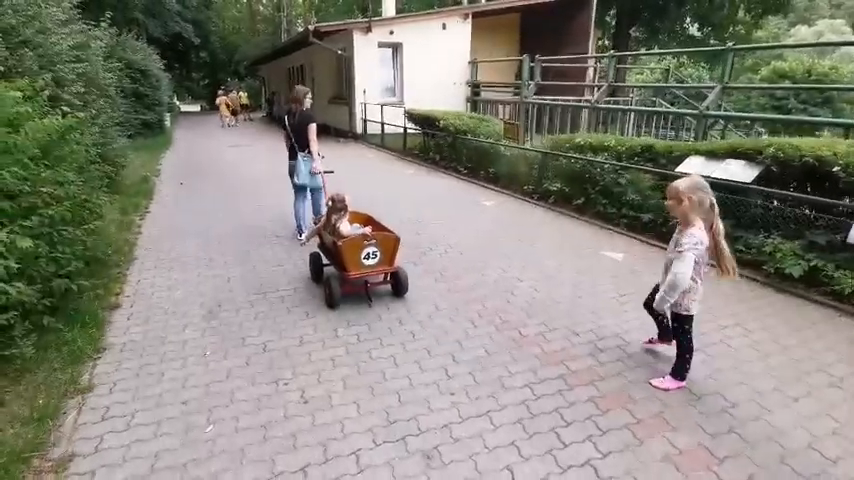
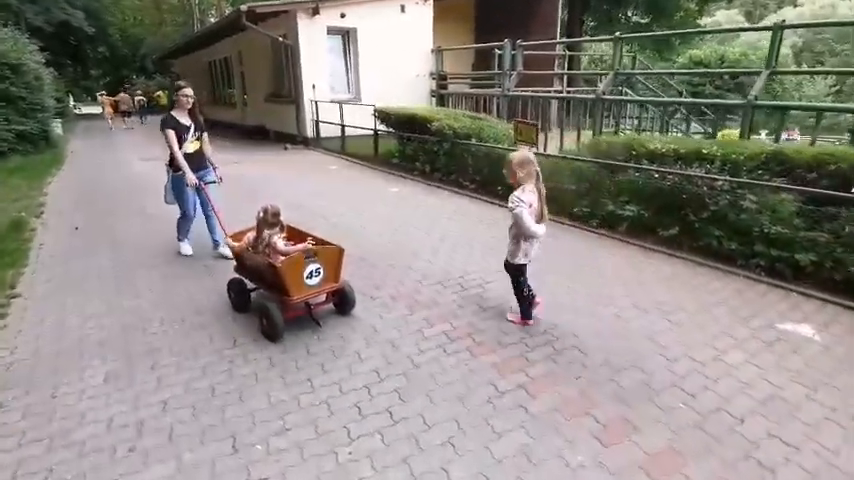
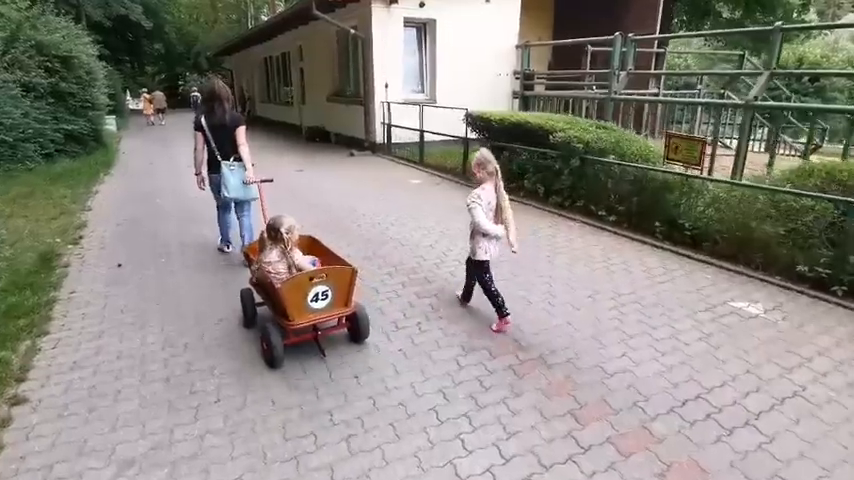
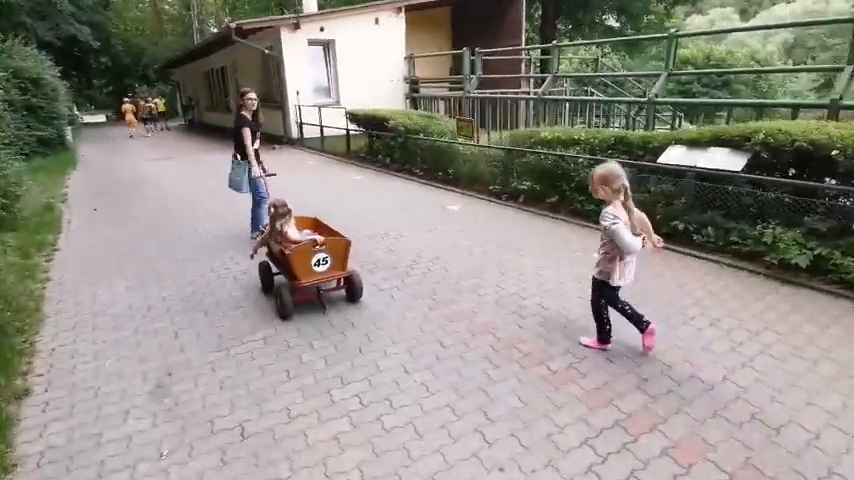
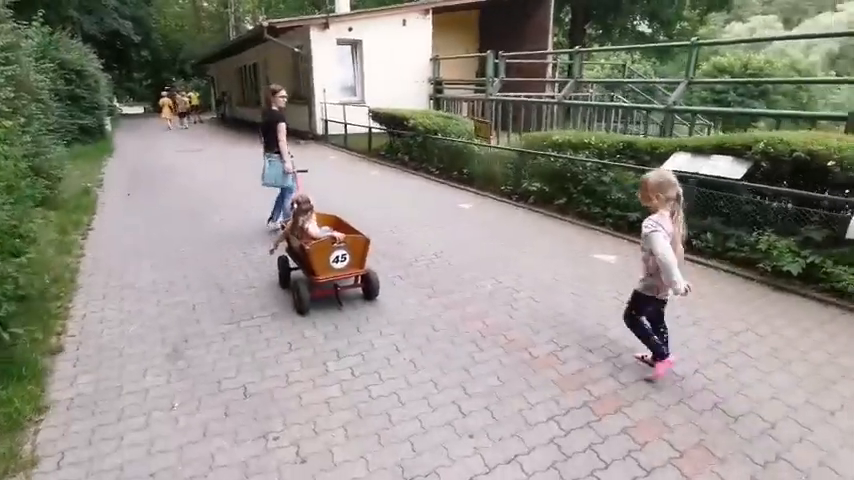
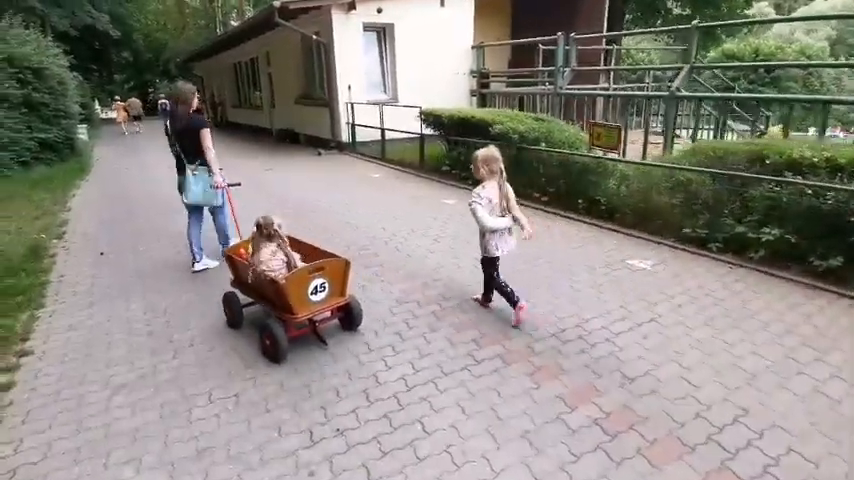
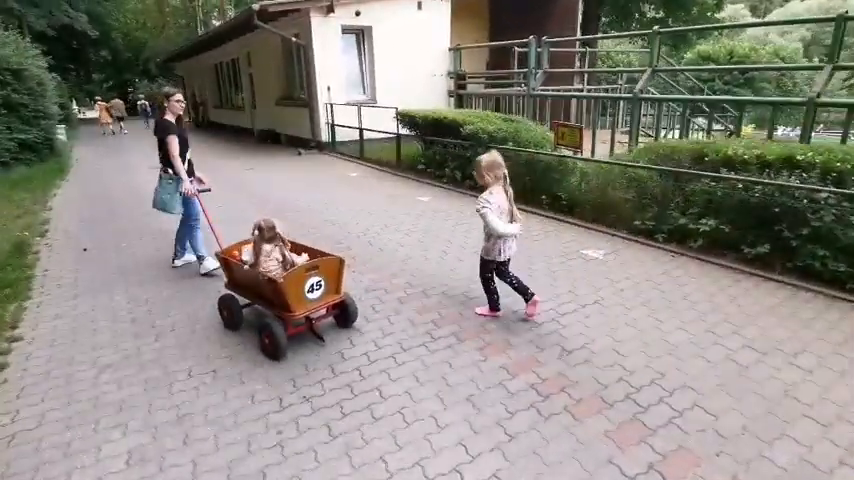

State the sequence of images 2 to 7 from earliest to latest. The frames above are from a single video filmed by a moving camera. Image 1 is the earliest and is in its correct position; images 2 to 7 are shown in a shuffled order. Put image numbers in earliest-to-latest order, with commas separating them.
5, 4, 2, 7, 6, 3
